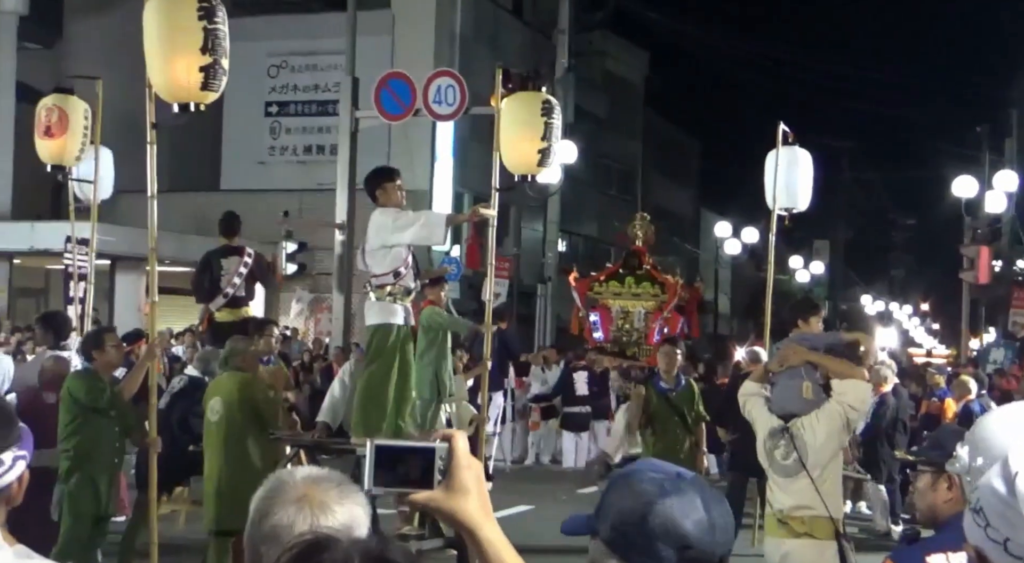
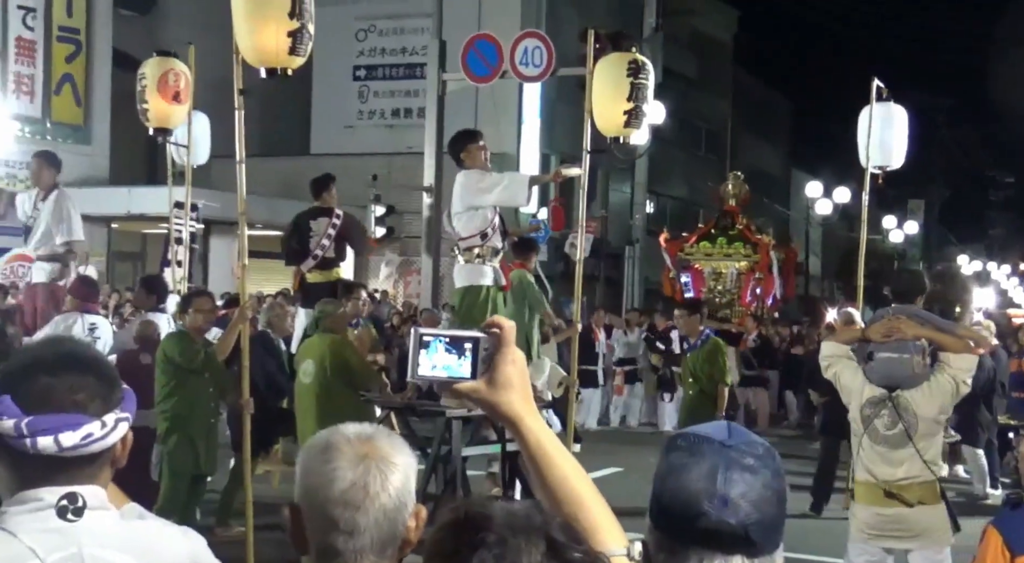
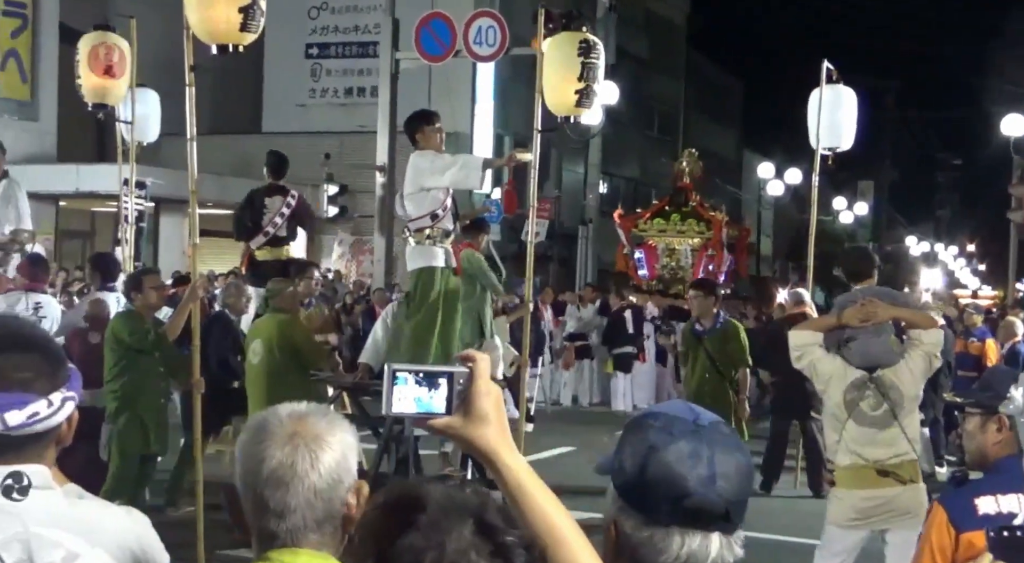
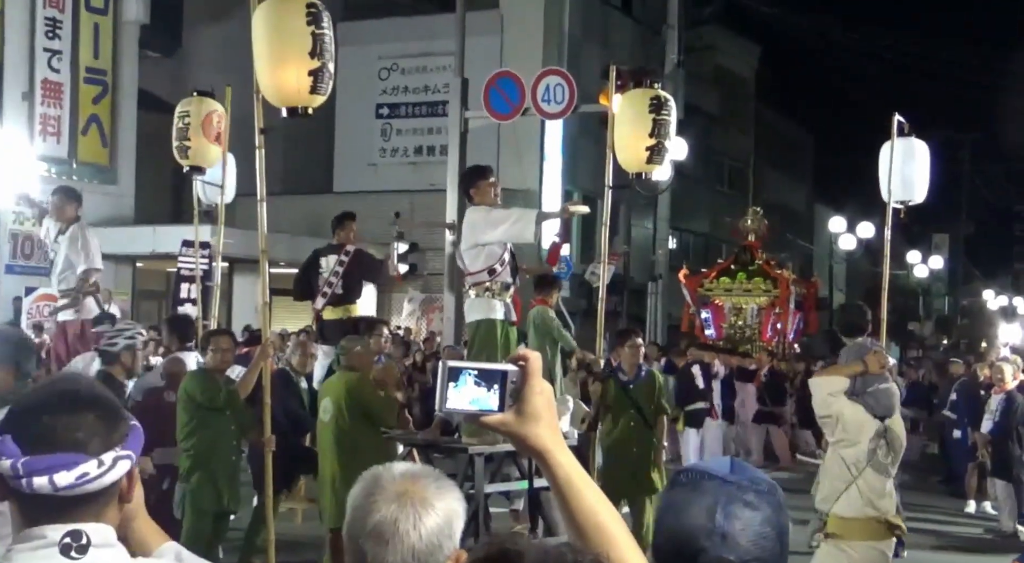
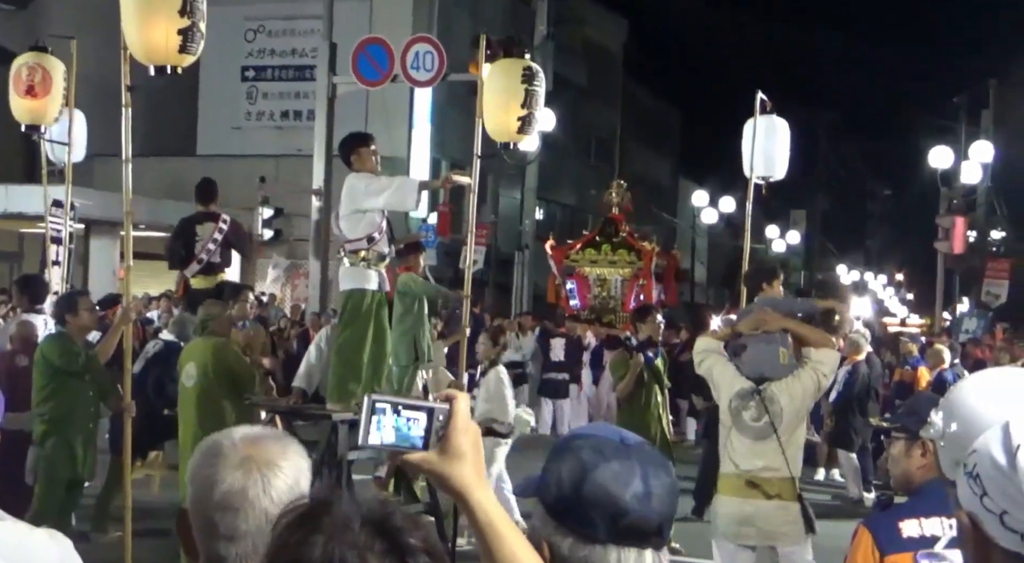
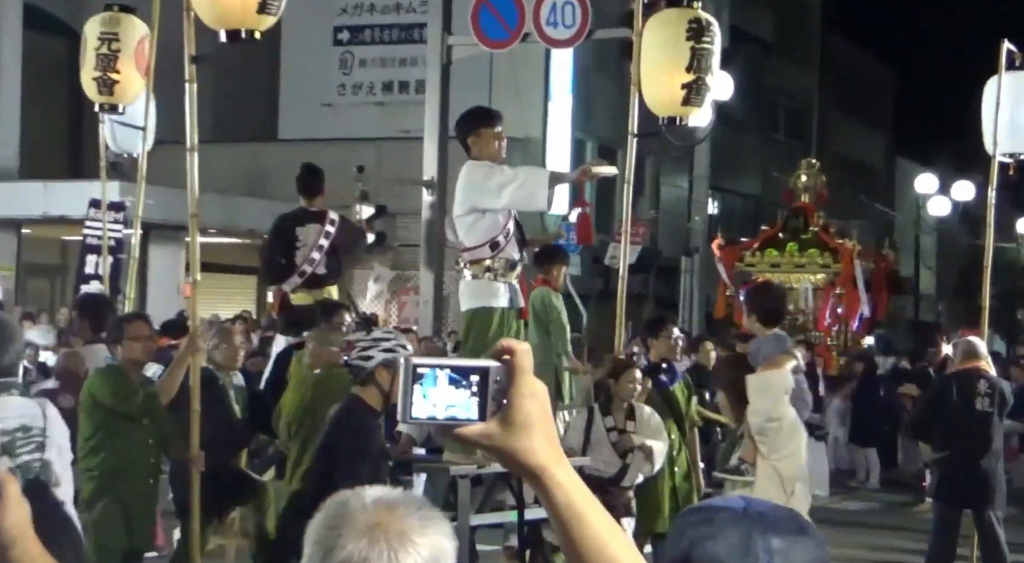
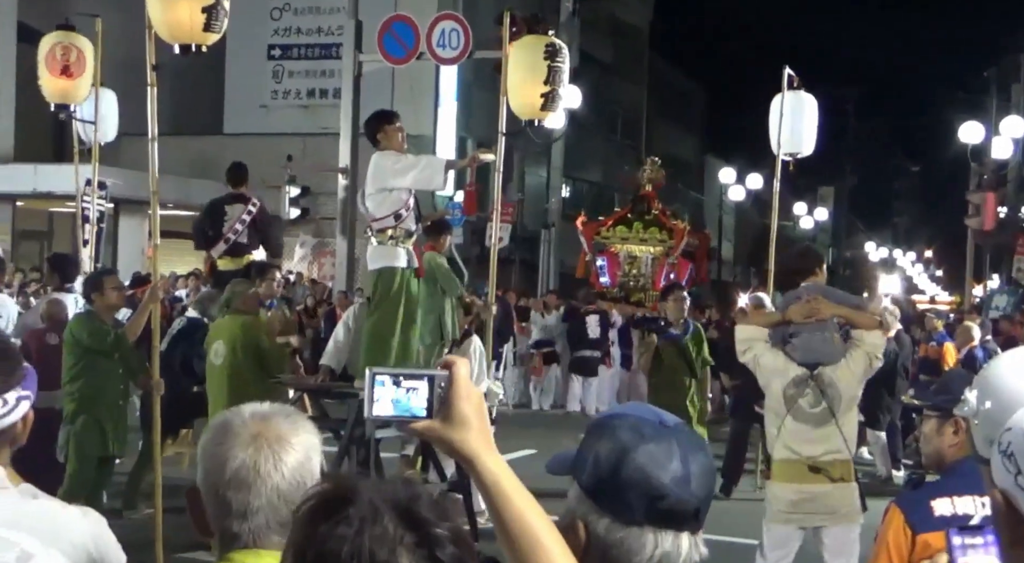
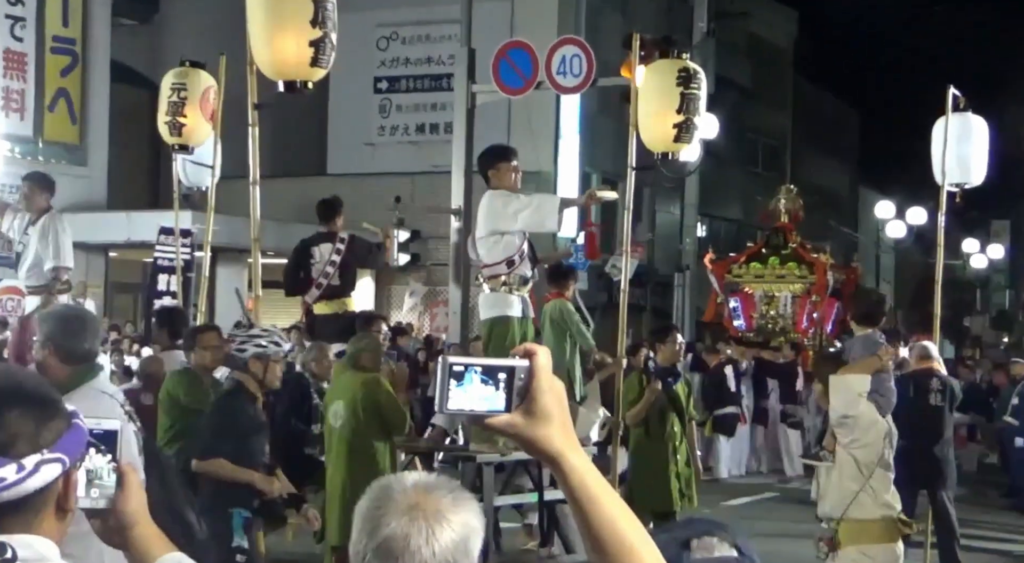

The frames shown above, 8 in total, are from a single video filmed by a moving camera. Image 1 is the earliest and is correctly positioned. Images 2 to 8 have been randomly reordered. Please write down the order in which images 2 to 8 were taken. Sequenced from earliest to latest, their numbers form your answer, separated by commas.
5, 7, 3, 2, 4, 8, 6
